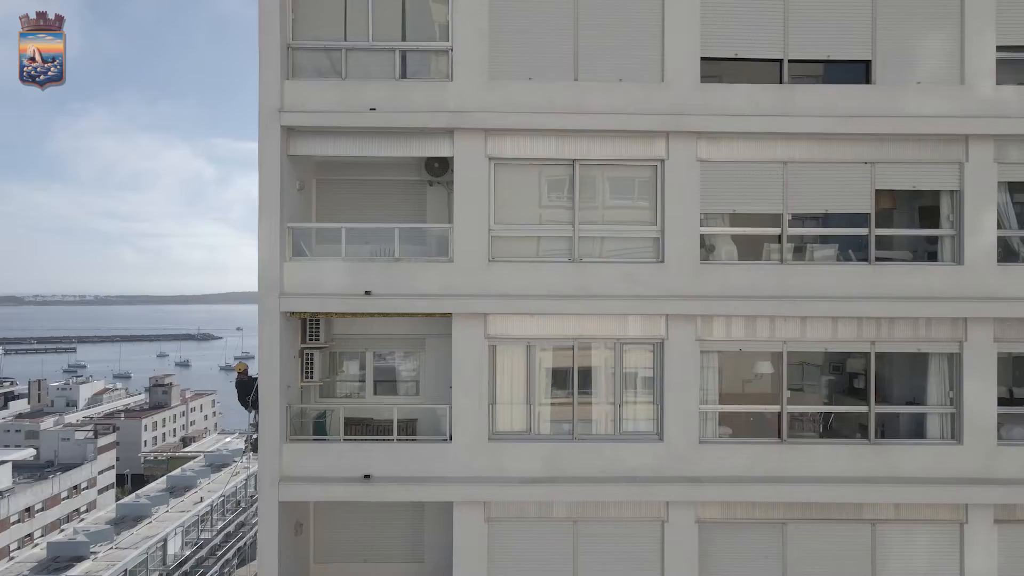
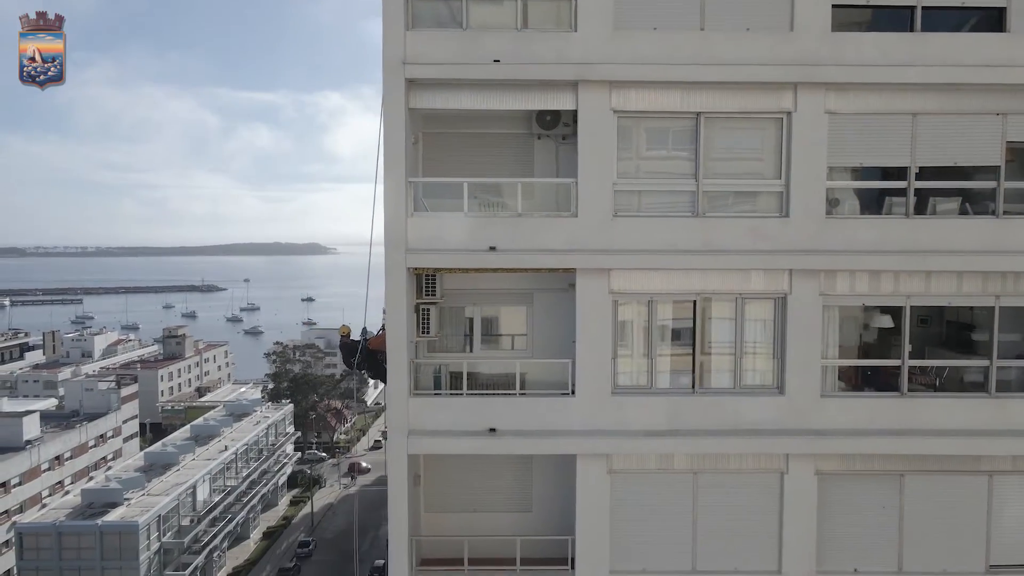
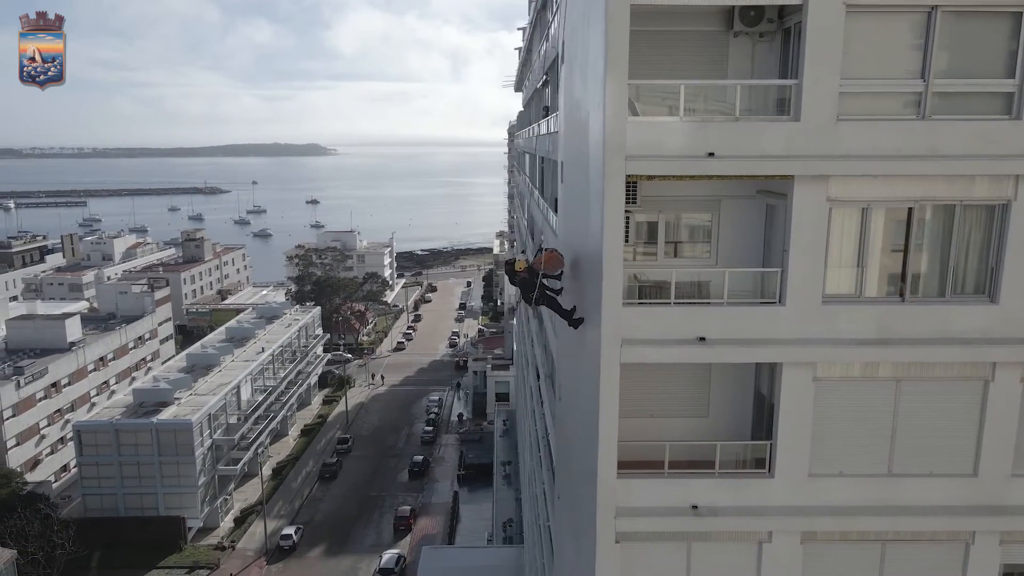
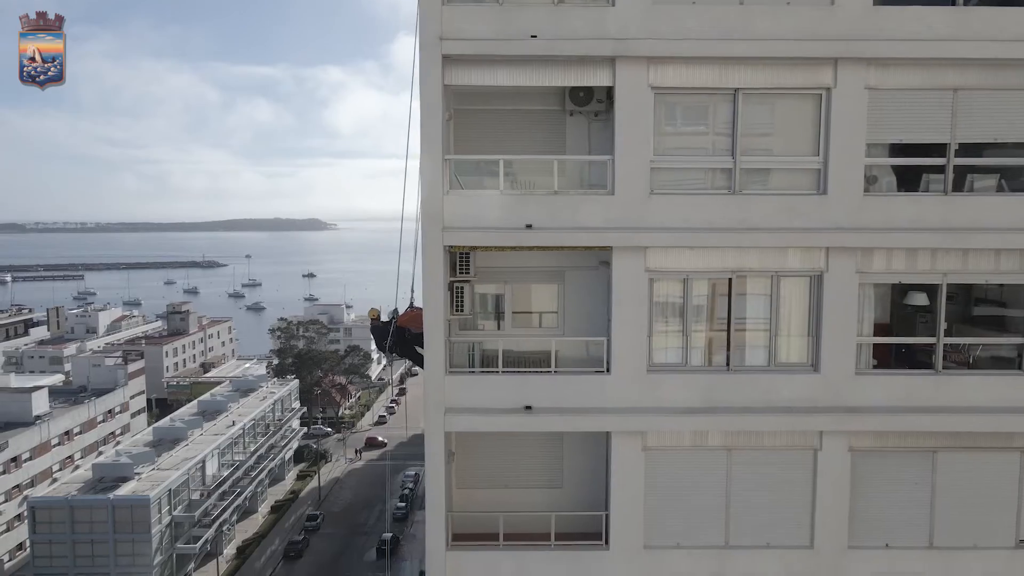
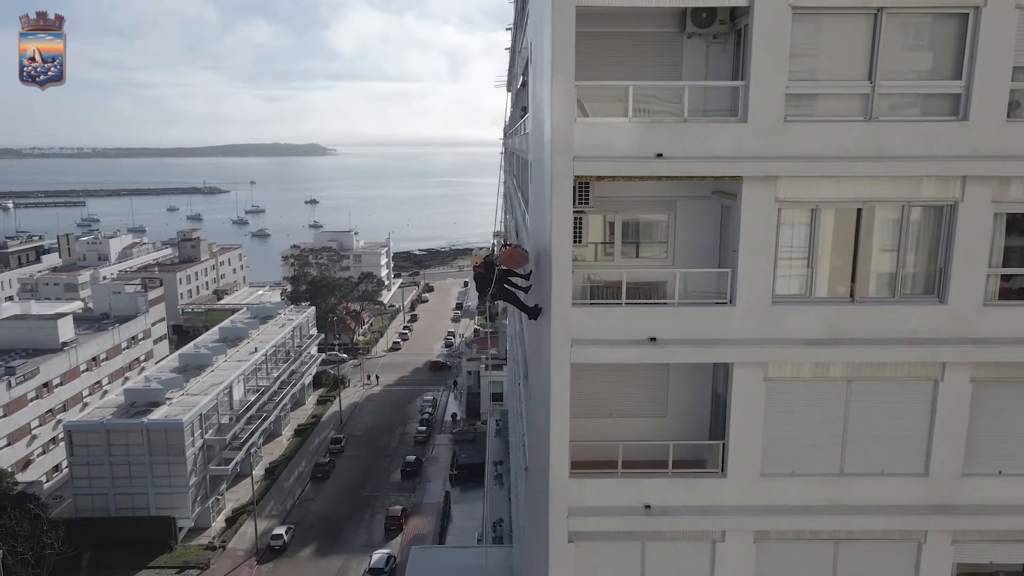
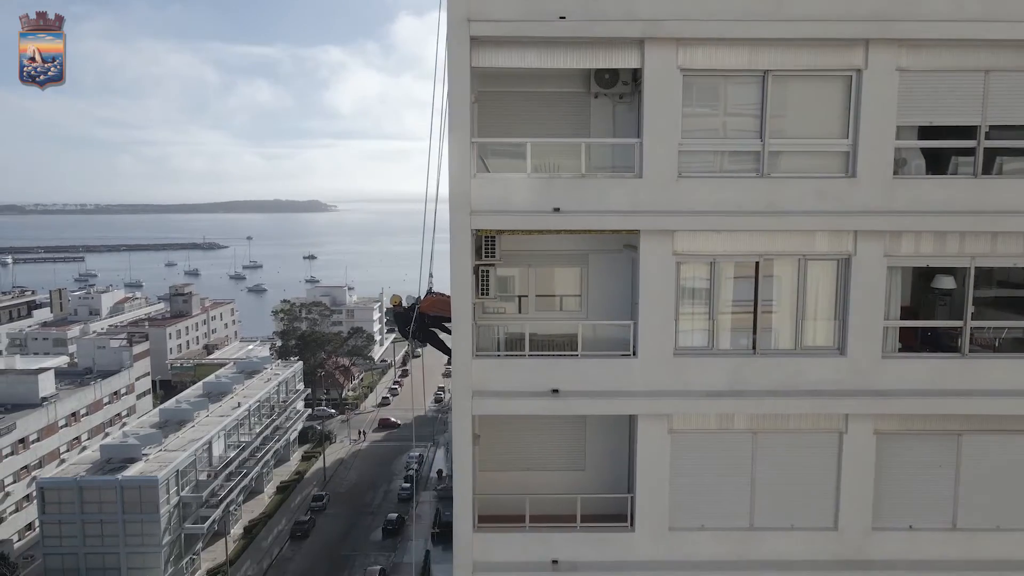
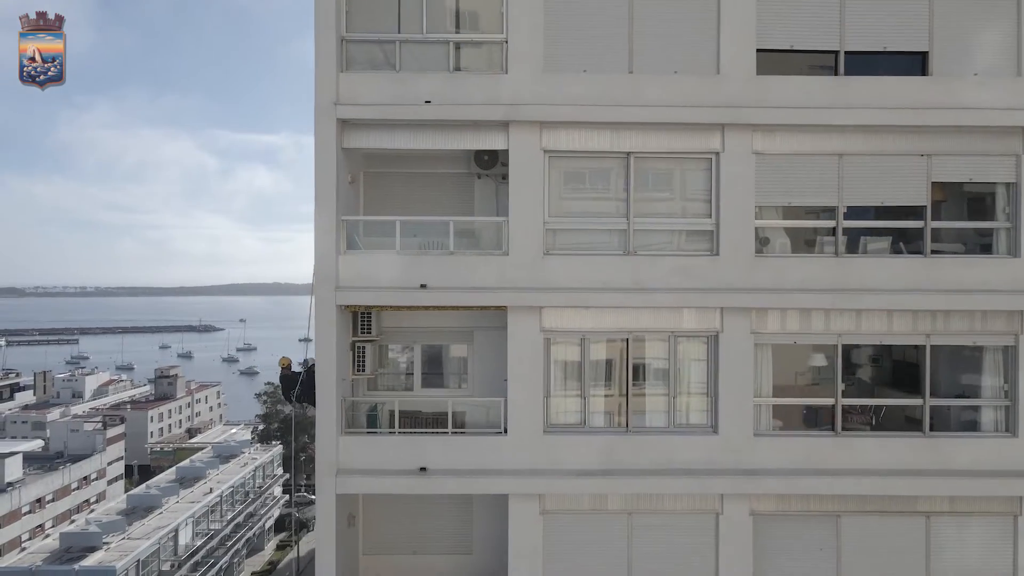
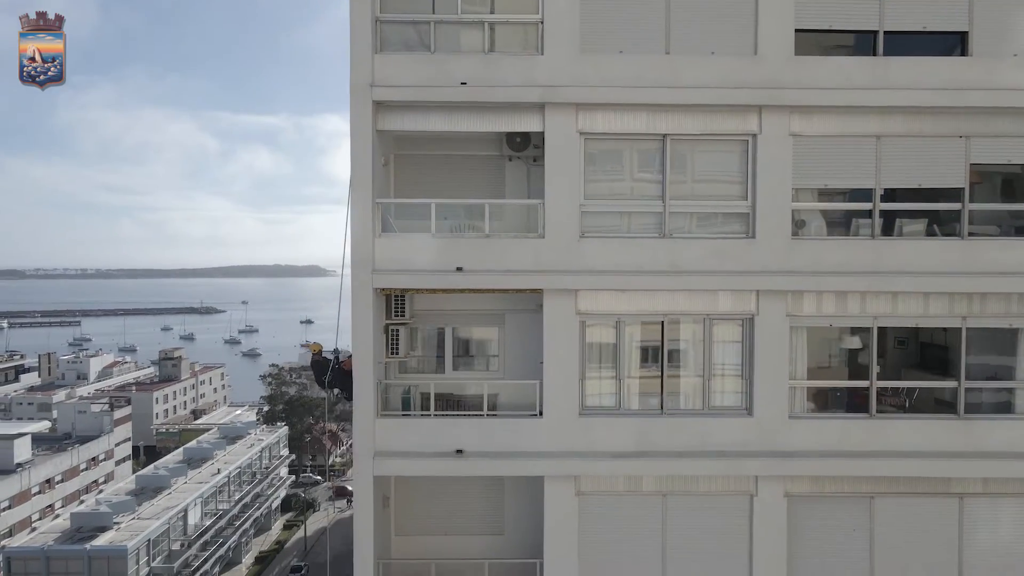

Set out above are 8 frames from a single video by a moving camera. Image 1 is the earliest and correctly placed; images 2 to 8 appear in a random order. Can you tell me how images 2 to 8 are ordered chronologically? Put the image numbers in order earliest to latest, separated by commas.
7, 8, 2, 4, 6, 5, 3
